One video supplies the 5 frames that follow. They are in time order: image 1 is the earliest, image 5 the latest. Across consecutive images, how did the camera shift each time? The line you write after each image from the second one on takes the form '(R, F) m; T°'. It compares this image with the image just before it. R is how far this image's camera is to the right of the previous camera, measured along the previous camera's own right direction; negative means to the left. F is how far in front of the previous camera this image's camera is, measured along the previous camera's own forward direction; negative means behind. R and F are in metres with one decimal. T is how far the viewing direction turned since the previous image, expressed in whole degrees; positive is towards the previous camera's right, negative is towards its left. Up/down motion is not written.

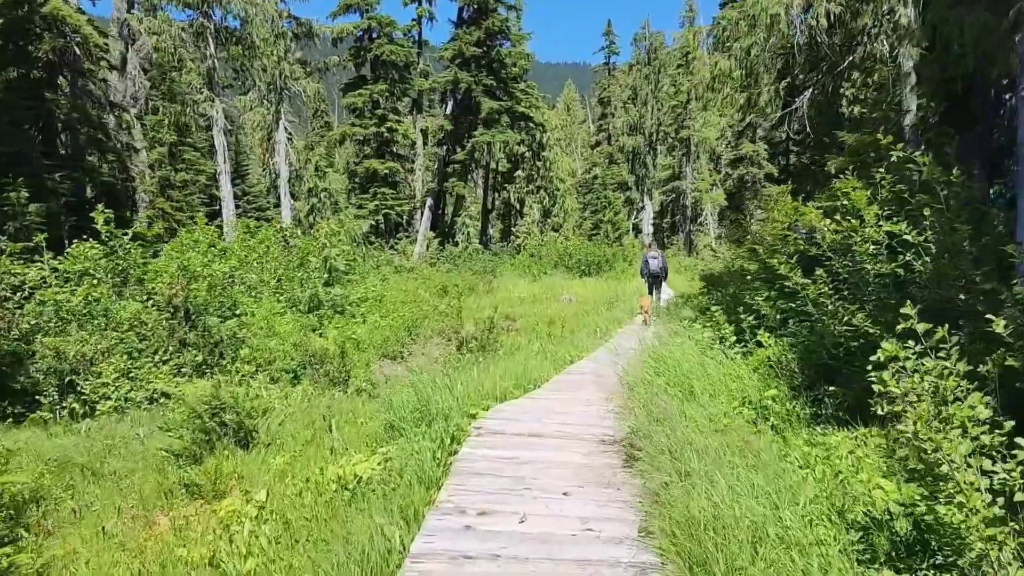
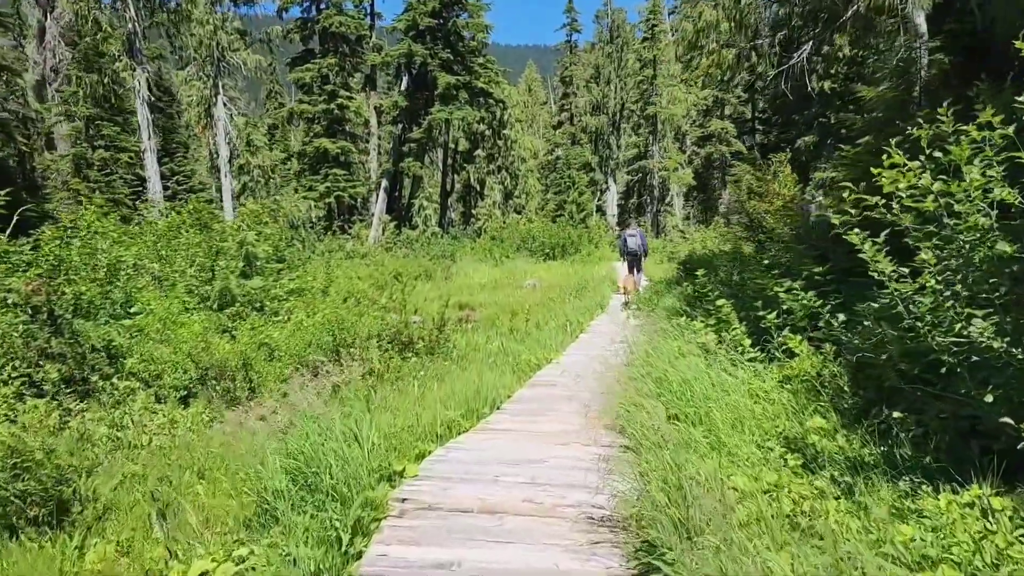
(+0.1, +1.8) m; +3°
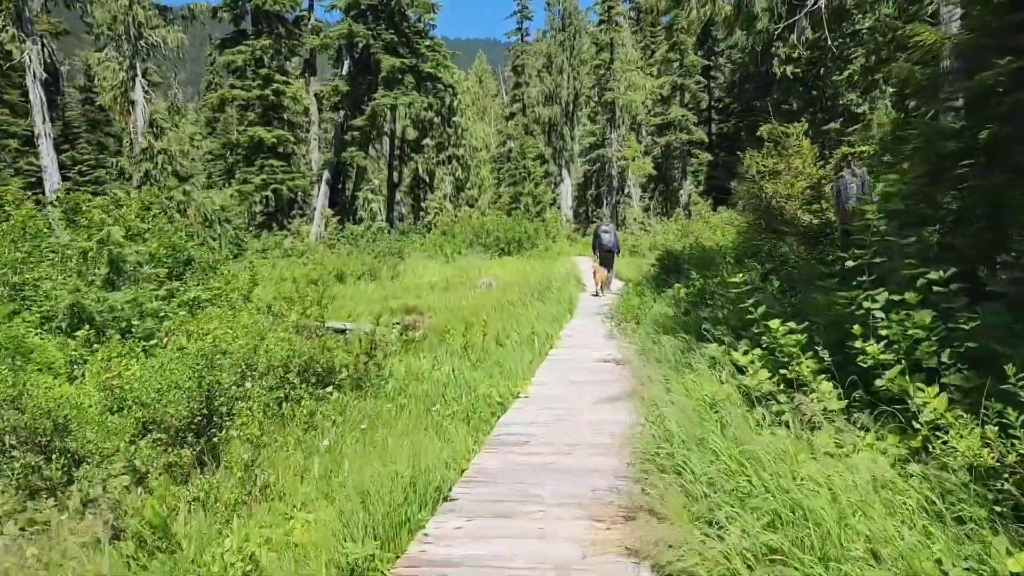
(0.0, +2.2) m; +3°
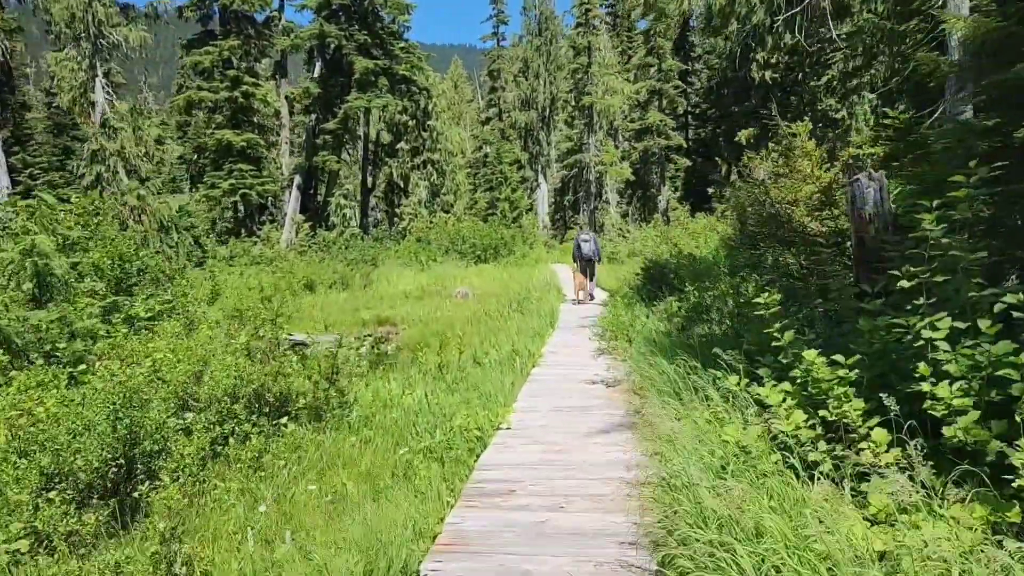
(0.0, +0.7) m; +2°
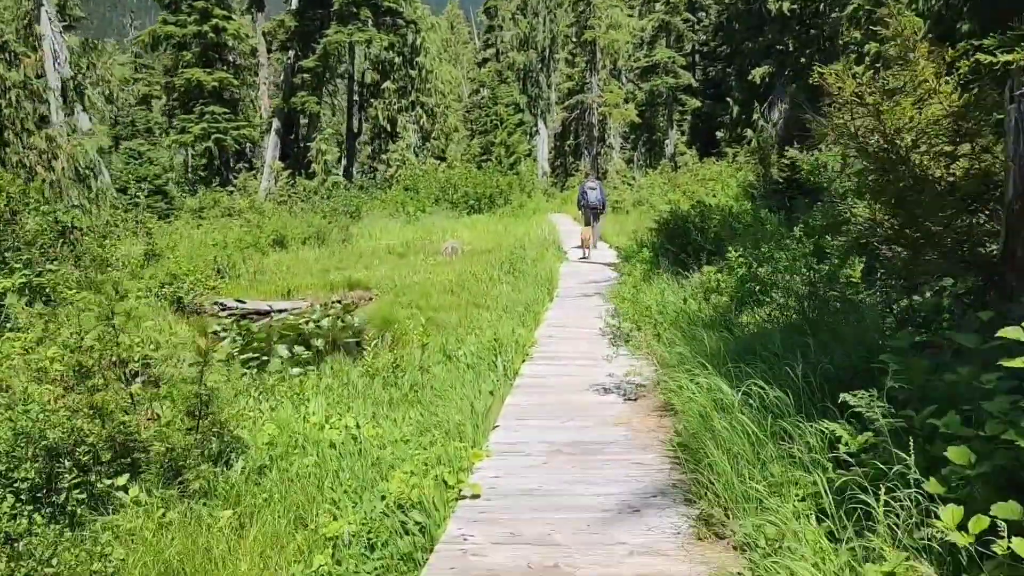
(+0.1, +2.2) m; 0°
